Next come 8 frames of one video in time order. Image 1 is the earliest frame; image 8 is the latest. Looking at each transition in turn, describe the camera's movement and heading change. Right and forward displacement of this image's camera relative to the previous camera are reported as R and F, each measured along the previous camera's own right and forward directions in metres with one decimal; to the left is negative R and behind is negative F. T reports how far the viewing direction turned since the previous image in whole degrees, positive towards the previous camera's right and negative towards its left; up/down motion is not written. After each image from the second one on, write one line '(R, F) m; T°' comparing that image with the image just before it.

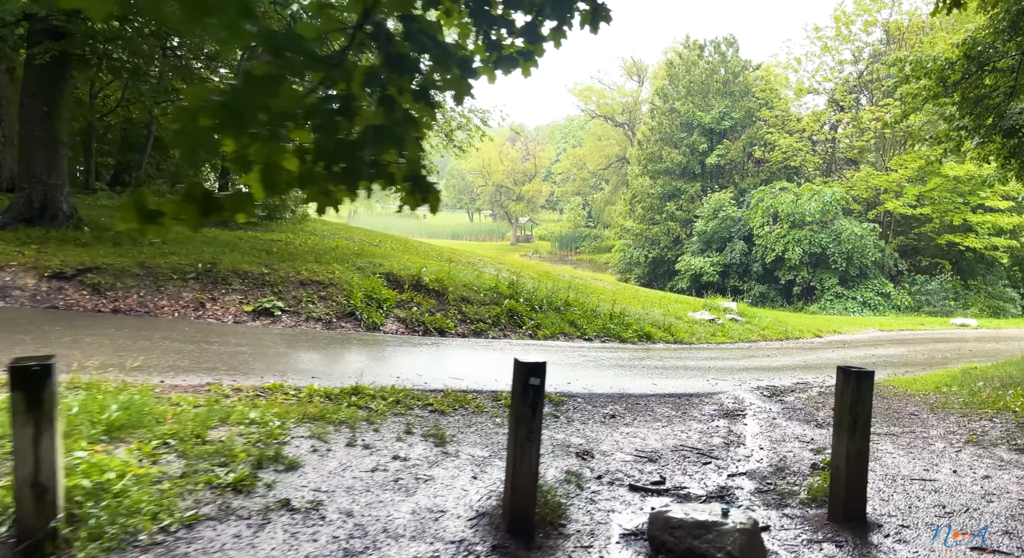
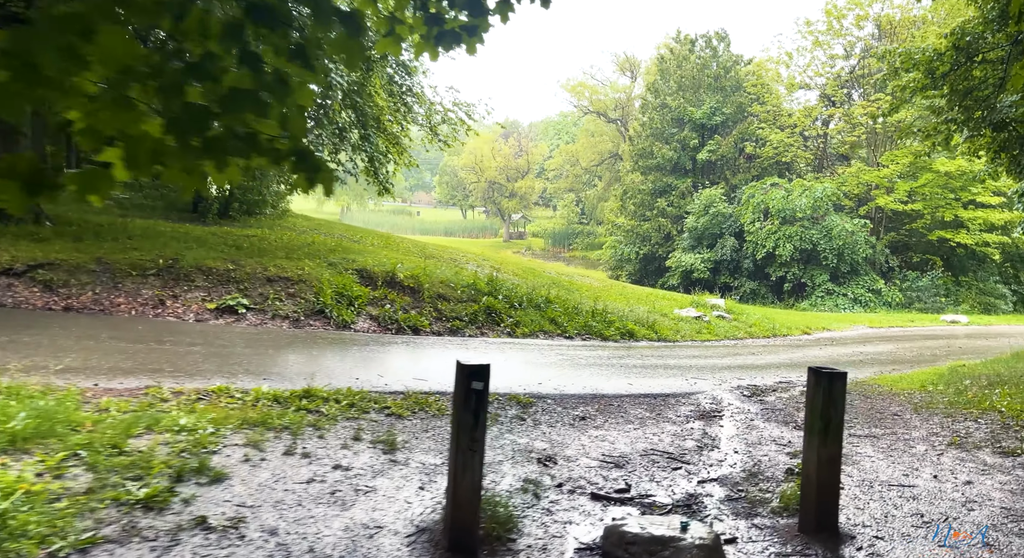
(+0.3, +0.3) m; 0°
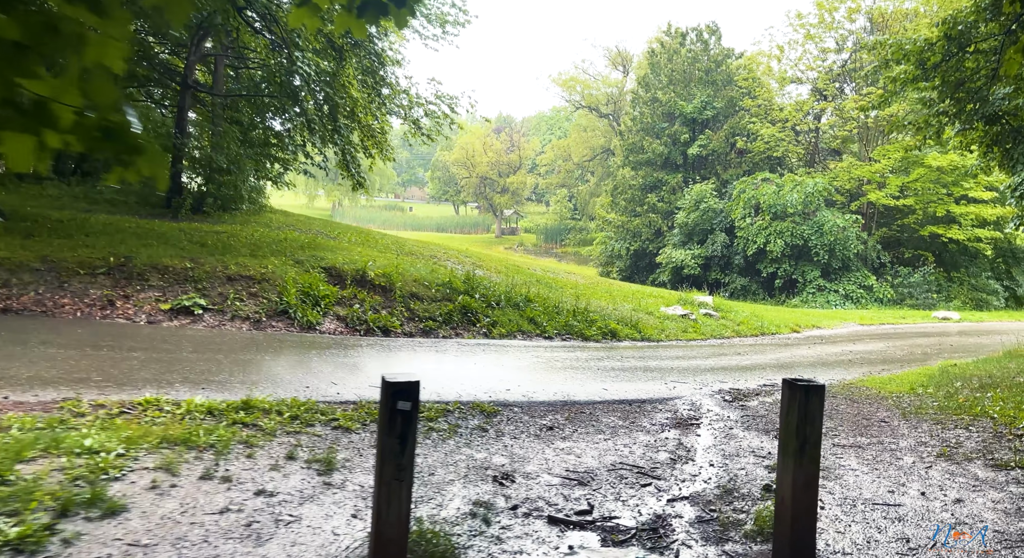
(+0.3, +0.5) m; 0°
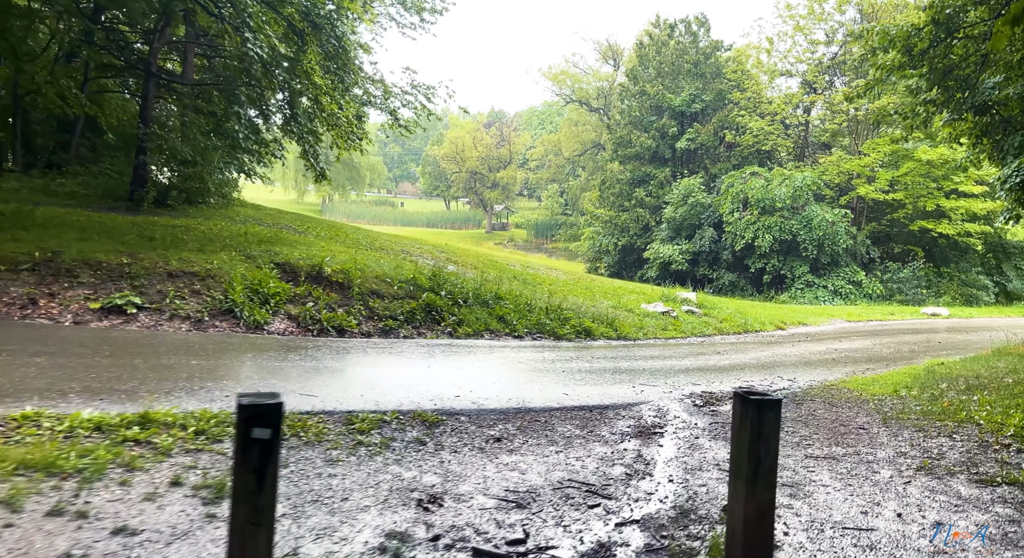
(+0.5, +0.6) m; +1°
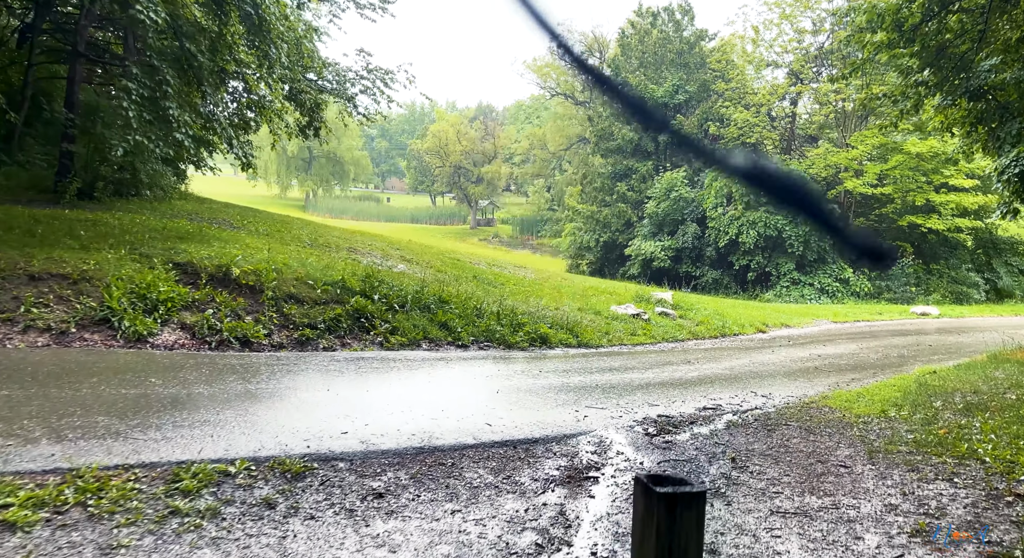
(+0.7, +1.4) m; +1°
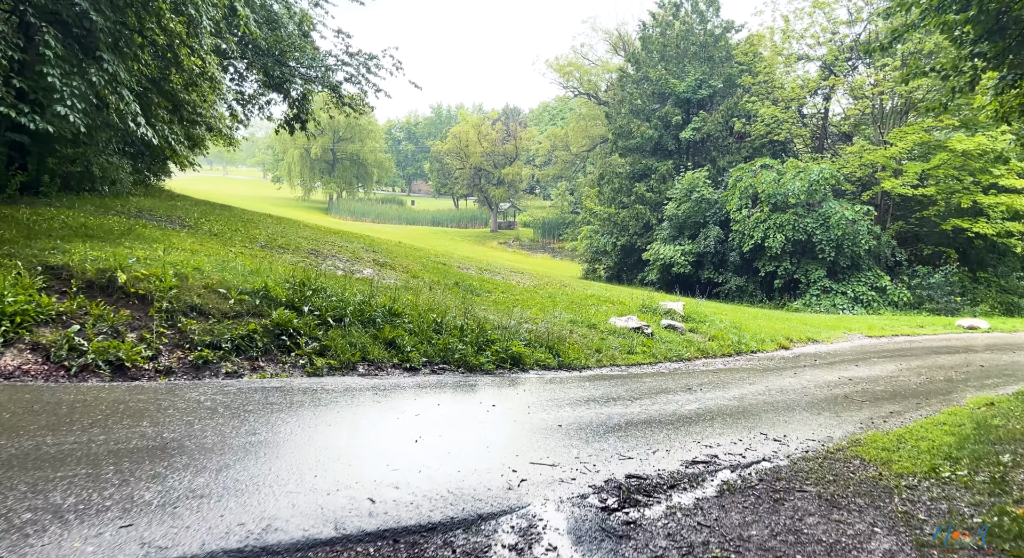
(+0.9, +1.9) m; -2°
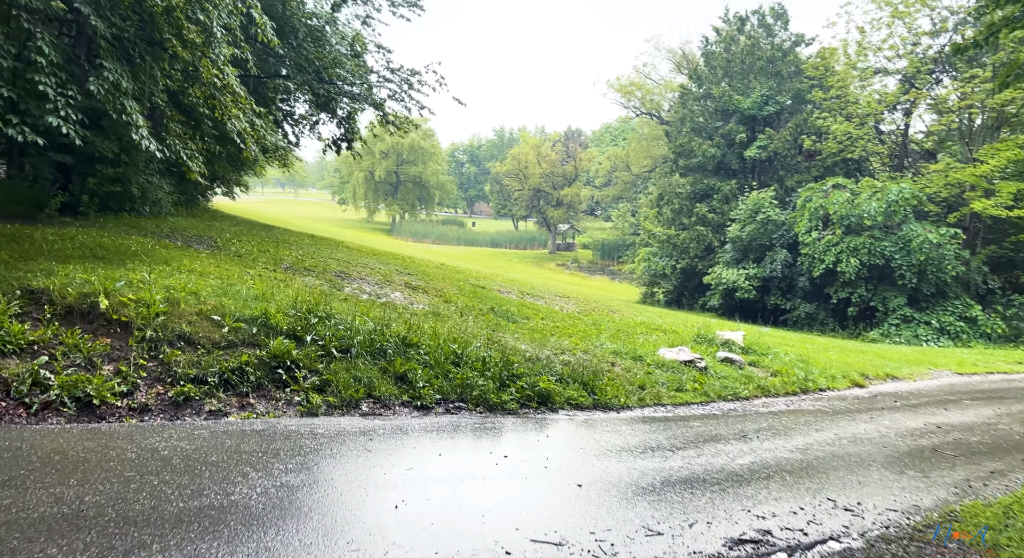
(+0.4, +1.1) m; -5°
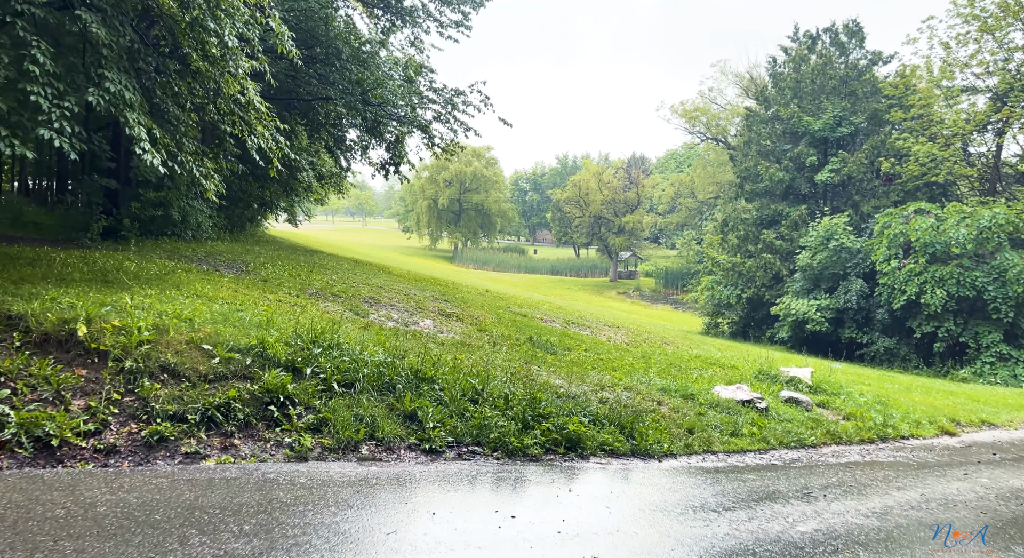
(+0.4, +1.0) m; -5°
